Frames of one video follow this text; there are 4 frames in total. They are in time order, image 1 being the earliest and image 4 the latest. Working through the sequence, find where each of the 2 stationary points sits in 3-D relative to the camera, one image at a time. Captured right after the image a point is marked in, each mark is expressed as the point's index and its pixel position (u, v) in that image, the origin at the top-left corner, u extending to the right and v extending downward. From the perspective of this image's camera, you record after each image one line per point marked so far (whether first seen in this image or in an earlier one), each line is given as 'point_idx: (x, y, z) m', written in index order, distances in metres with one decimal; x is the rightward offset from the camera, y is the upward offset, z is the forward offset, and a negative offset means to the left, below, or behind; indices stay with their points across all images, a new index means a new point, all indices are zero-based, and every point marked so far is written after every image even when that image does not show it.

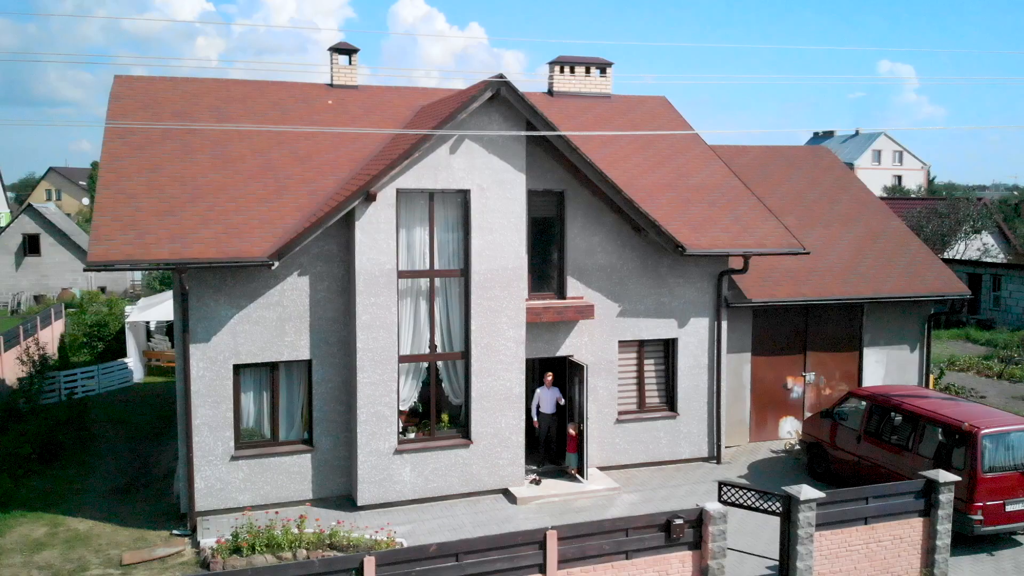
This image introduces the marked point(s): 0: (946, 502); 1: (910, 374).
0: (+5.3, -2.6, +10.1) m
1: (+8.1, -1.8, +17.0) m
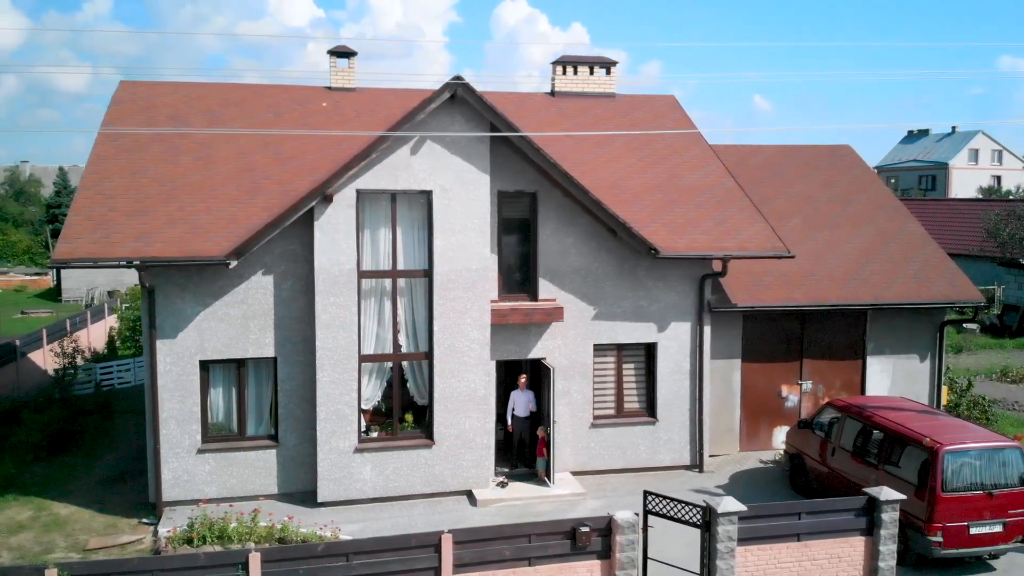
0: (+4.3, -2.7, +9.5) m
1: (+7.9, -1.9, +16.1) m
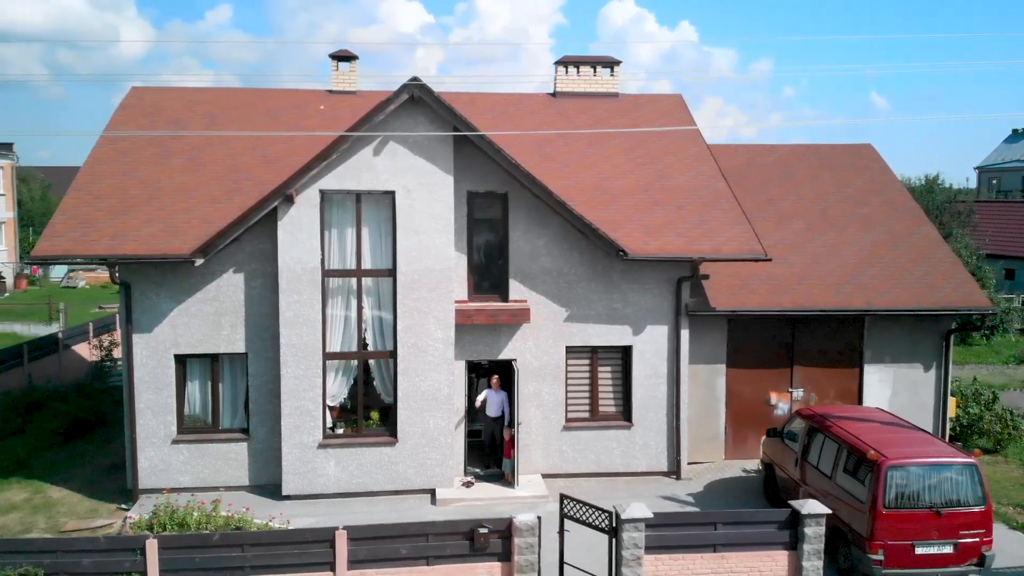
0: (+3.3, -2.7, +9.1) m
1: (+7.6, -2.0, +15.2) m
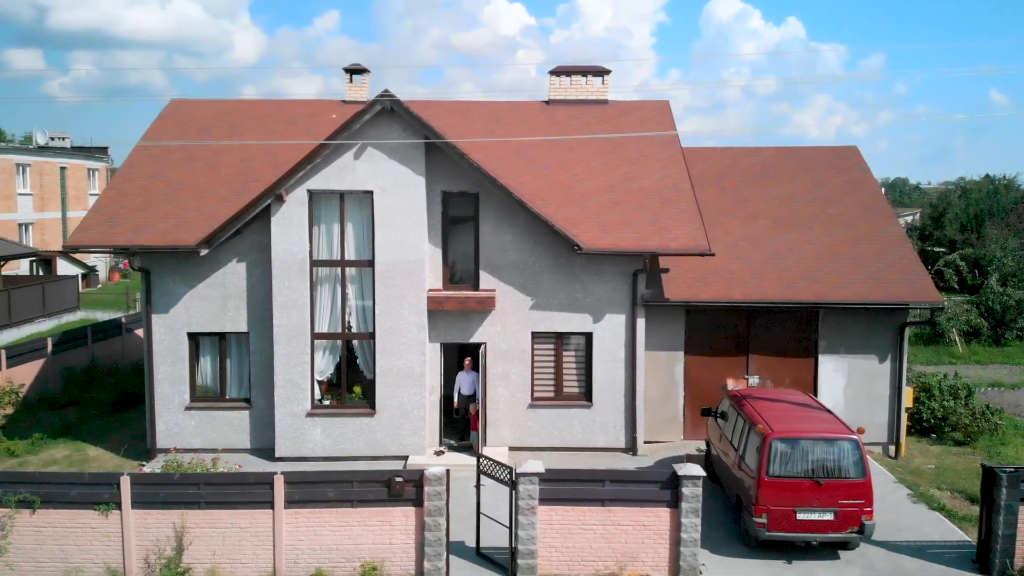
0: (+2.2, -2.6, +10.3) m
1: (+7.1, -1.9, +16.0) m
